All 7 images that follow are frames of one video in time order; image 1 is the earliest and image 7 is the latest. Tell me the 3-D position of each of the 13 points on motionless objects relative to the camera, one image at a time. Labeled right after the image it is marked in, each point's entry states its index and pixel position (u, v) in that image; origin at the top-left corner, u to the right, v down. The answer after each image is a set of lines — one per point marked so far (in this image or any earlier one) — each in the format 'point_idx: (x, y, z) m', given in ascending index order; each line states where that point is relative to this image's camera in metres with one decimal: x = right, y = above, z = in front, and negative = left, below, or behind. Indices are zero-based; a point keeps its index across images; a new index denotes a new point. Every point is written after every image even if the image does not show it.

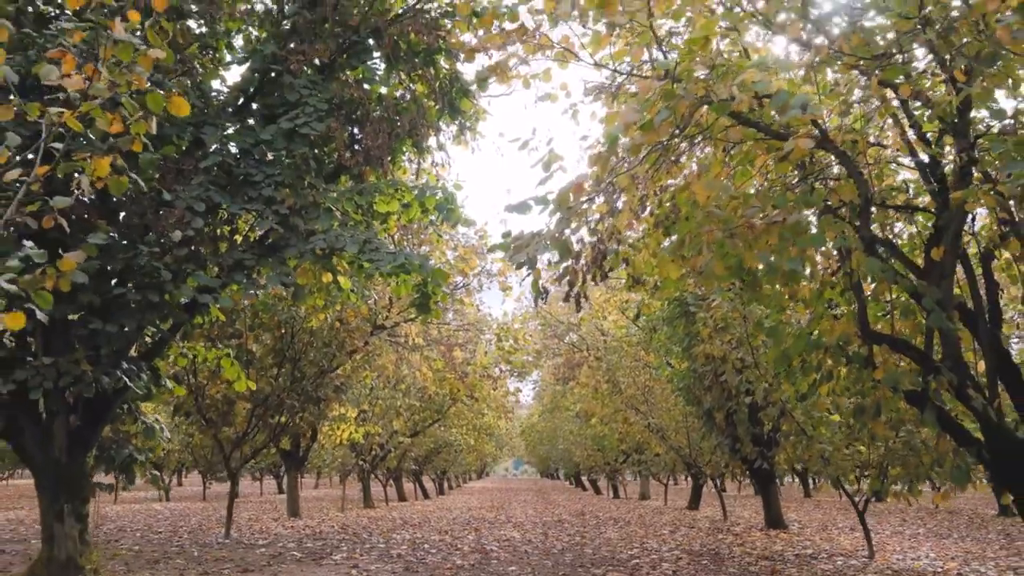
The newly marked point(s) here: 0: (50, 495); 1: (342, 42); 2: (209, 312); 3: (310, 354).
0: (-2.8, -1.3, +5.6) m
1: (-1.2, +1.7, +6.3) m
2: (-2.1, -0.2, +6.3) m
3: (-2.0, -0.6, +9.0) m
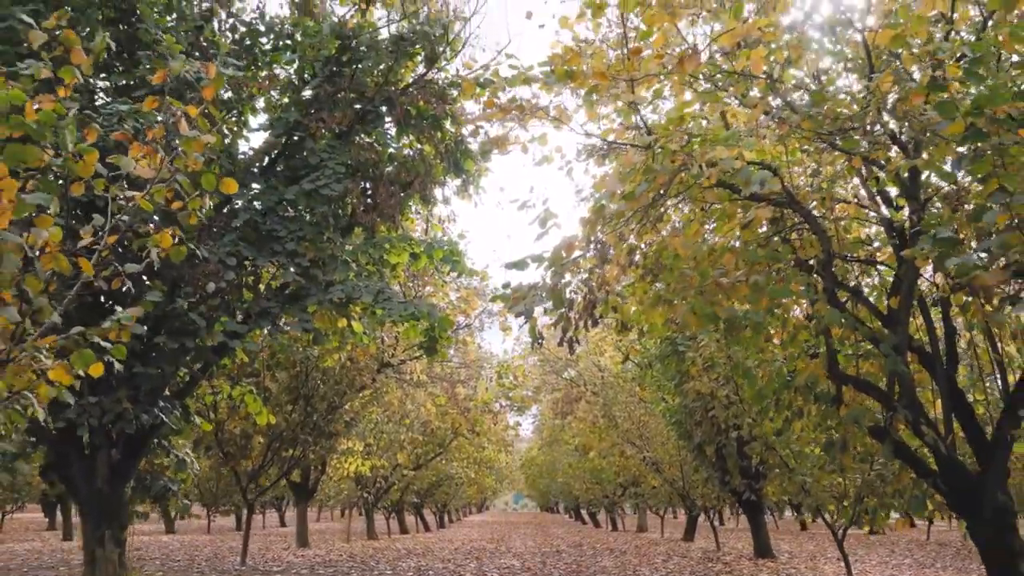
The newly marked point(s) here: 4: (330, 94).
0: (-2.8, -1.6, +6.2) m
1: (-1.2, +1.3, +6.9) m
2: (-2.1, -0.5, +6.9) m
3: (-2.0, -1.1, +9.5) m
4: (-1.3, +1.4, +6.8) m
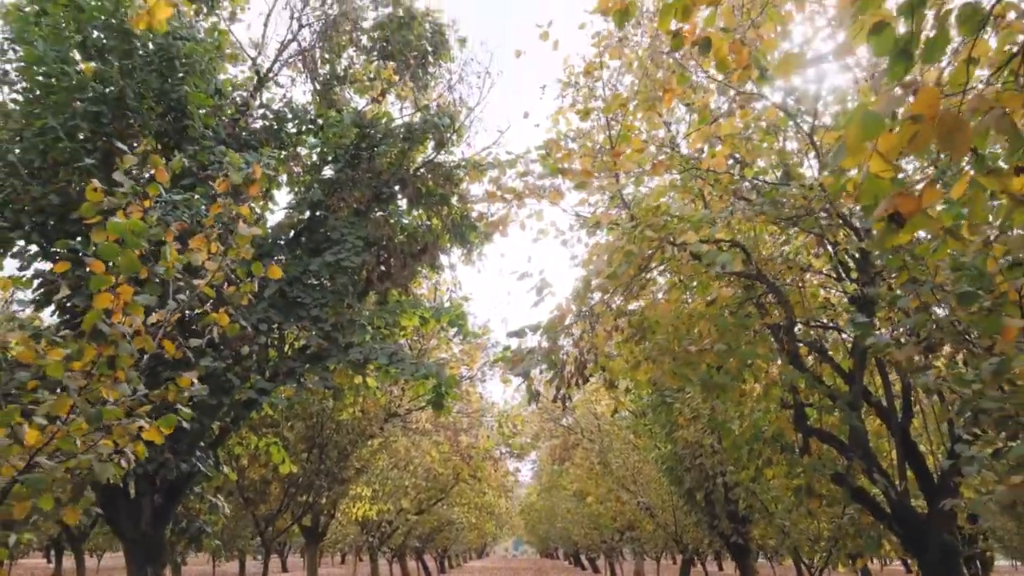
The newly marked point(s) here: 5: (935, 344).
0: (-2.8, -2.0, +6.9) m
1: (-1.2, +0.8, +7.8) m
2: (-2.1, -1.0, +7.7) m
3: (-2.0, -1.7, +10.3) m
4: (-1.3, +0.9, +7.7) m
5: (+2.0, -0.3, +4.4) m
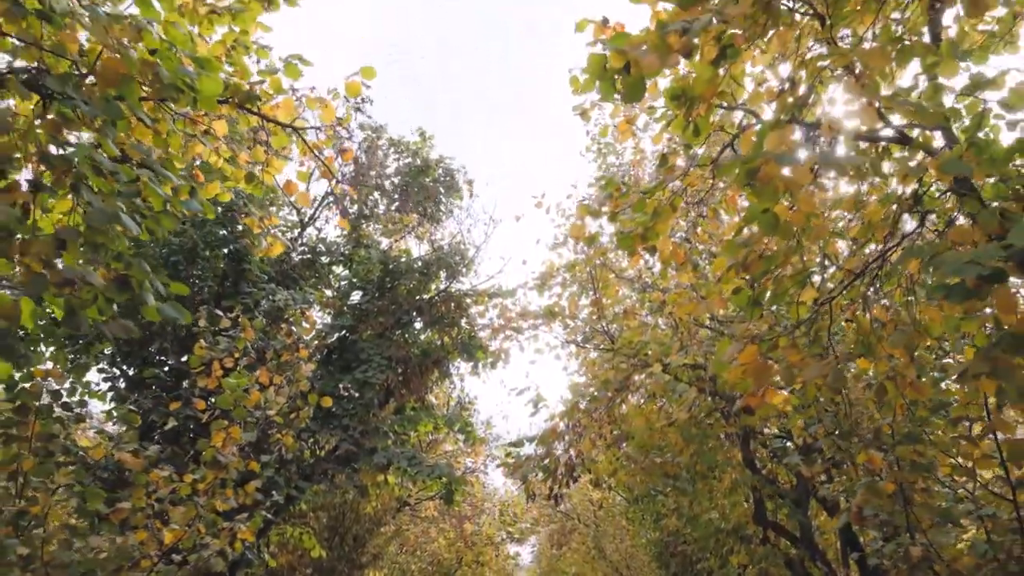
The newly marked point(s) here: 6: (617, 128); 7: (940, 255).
0: (-2.8, -3.0, +8.0) m
1: (-1.2, -0.3, +9.1) m
2: (-2.1, -2.1, +8.9) m
3: (-2.0, -3.0, +11.4) m
4: (-1.3, -0.2, +9.1) m
5: (+2.0, -1.1, +5.7) m
6: (+0.5, +0.8, +4.6) m
7: (+1.3, +0.1, +3.0) m
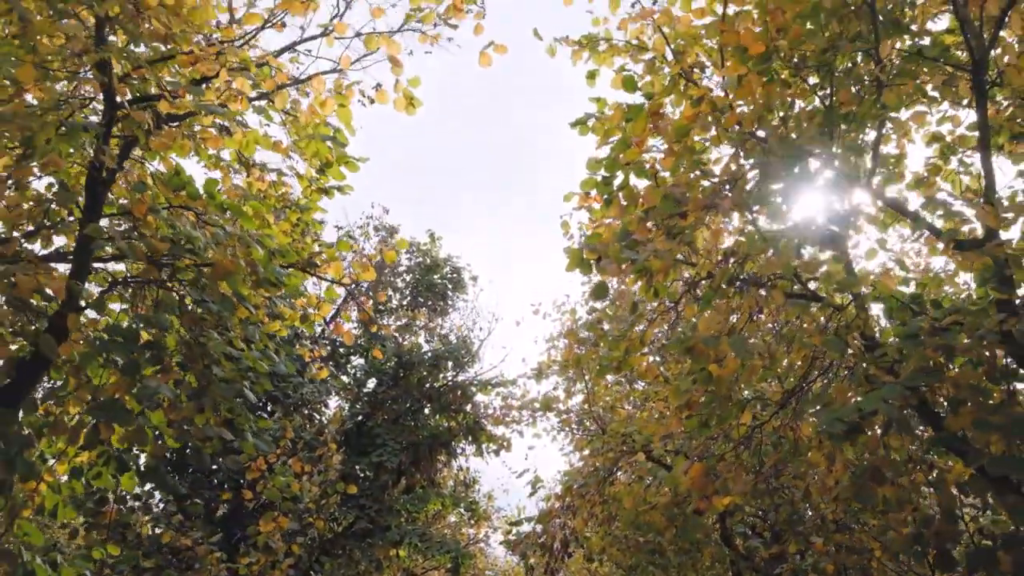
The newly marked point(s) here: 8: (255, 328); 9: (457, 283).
0: (-2.8, -4.0, +8.8) m
1: (-1.1, -1.3, +10.1) m
2: (-2.1, -3.0, +9.7) m
3: (-1.9, -4.1, +12.2) m
4: (-1.3, -1.1, +10.0) m
5: (+2.0, -1.8, +6.6) m
6: (+0.5, +0.1, +5.7) m
7: (+1.4, -0.5, +4.0) m
8: (-1.1, -0.2, +3.8) m
9: (-0.7, +0.1, +11.2) m
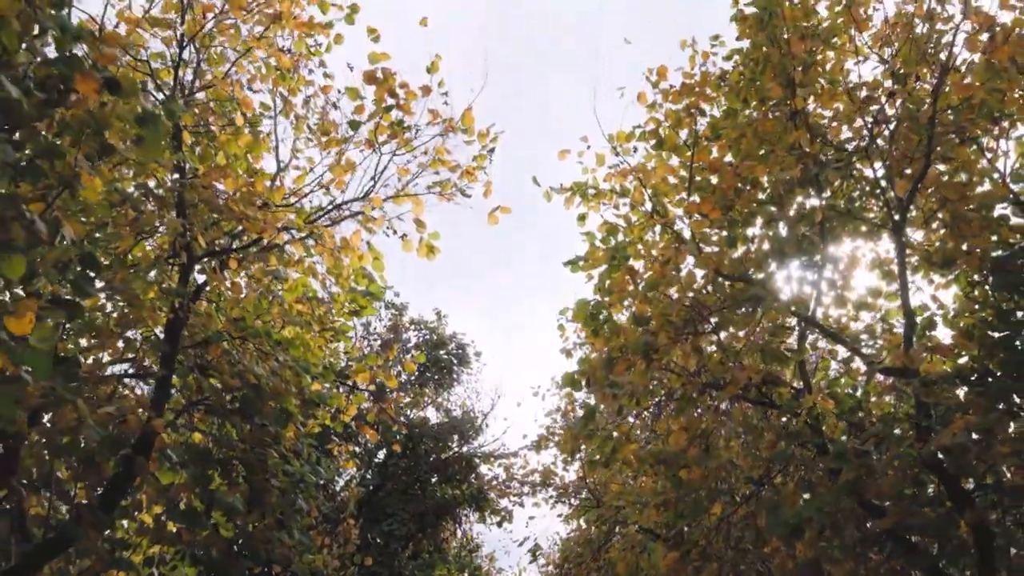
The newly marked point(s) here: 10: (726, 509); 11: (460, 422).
0: (-2.8, -4.8, +9.4) m
1: (-1.1, -2.2, +10.8) m
2: (-2.1, -3.9, +10.4) m
3: (-1.9, -5.1, +12.8) m
4: (-1.3, -2.1, +10.8) m
5: (+2.0, -2.6, +7.3) m
6: (+0.6, -0.6, +6.5) m
7: (+1.4, -1.1, +4.7) m
8: (-1.0, -0.8, +4.6) m
9: (-0.7, -0.9, +12.0) m
10: (+1.3, -1.3, +5.5) m
11: (-0.6, -1.6, +11.1) m
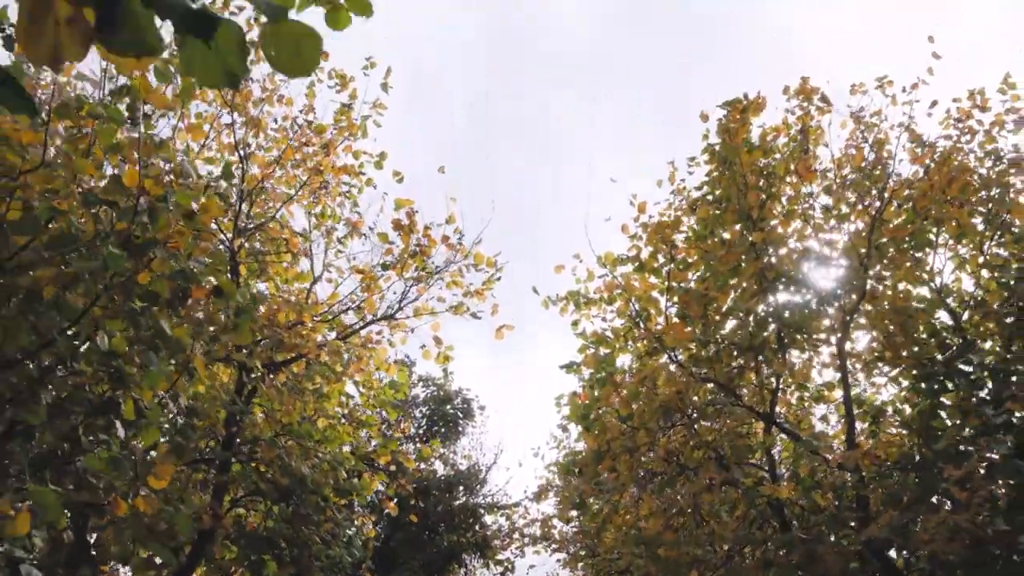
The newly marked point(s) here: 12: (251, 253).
0: (-2.8, -5.6, +10.1) m
1: (-1.1, -3.0, +11.6) m
2: (-2.0, -4.7, +11.1) m
3: (-1.9, -6.0, +13.5) m
4: (-1.3, -2.8, +11.6) m
5: (+2.1, -3.3, +8.1) m
6: (+0.6, -1.3, +7.3) m
7: (+1.4, -1.7, +5.5) m
8: (-1.0, -1.4, +5.4) m
9: (-0.6, -1.7, +12.9) m
10: (+1.3, -2.0, +6.3) m
11: (-0.6, -2.4, +11.9) m
12: (-1.6, +0.2, +5.6) m
